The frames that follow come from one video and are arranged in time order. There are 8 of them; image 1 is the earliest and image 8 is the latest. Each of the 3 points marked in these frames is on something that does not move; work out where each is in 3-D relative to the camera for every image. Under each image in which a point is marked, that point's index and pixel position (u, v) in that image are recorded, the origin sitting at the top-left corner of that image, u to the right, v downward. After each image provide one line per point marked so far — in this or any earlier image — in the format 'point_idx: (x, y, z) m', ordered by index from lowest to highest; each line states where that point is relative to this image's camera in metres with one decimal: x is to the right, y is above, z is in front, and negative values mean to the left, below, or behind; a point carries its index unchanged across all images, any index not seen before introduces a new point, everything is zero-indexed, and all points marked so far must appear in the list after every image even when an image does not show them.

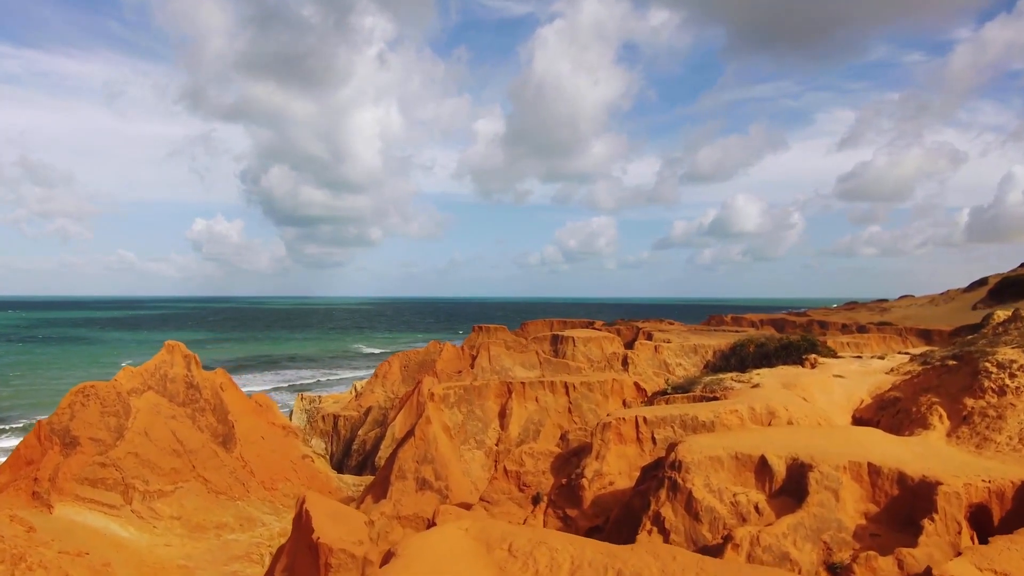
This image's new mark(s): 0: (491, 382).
0: (-0.5, -2.3, +14.8) m
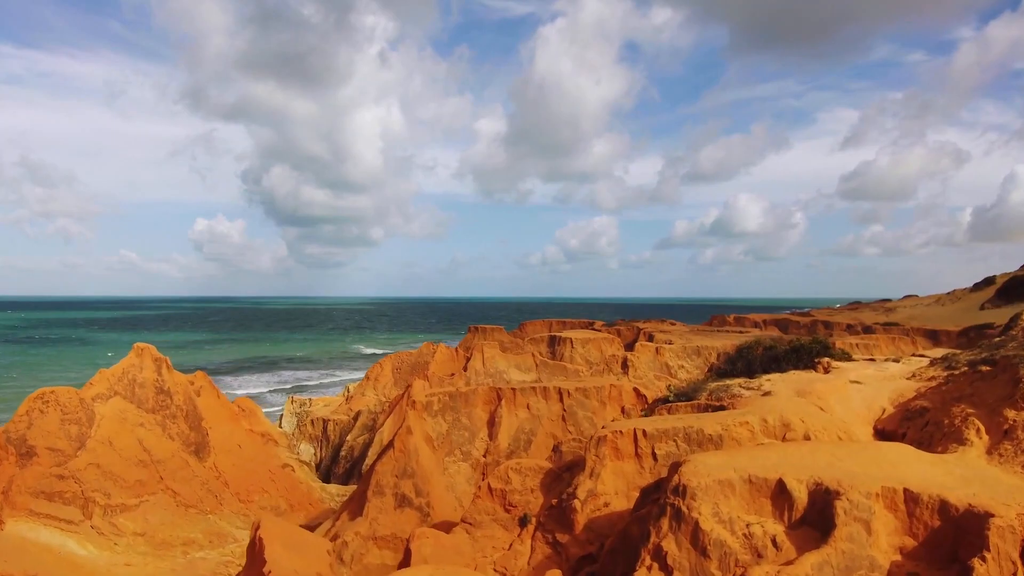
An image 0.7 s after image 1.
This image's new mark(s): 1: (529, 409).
0: (-0.8, -2.3, +13.7) m
1: (+0.4, -2.7, +13.4) m
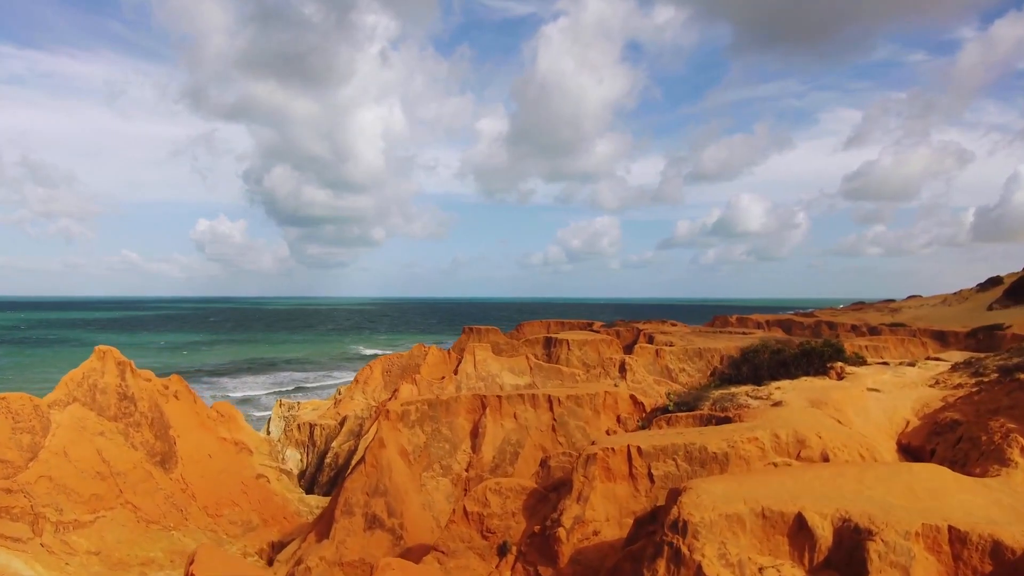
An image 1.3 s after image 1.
0: (-1.1, -2.3, +12.7) m
1: (+0.1, -2.7, +12.3) m
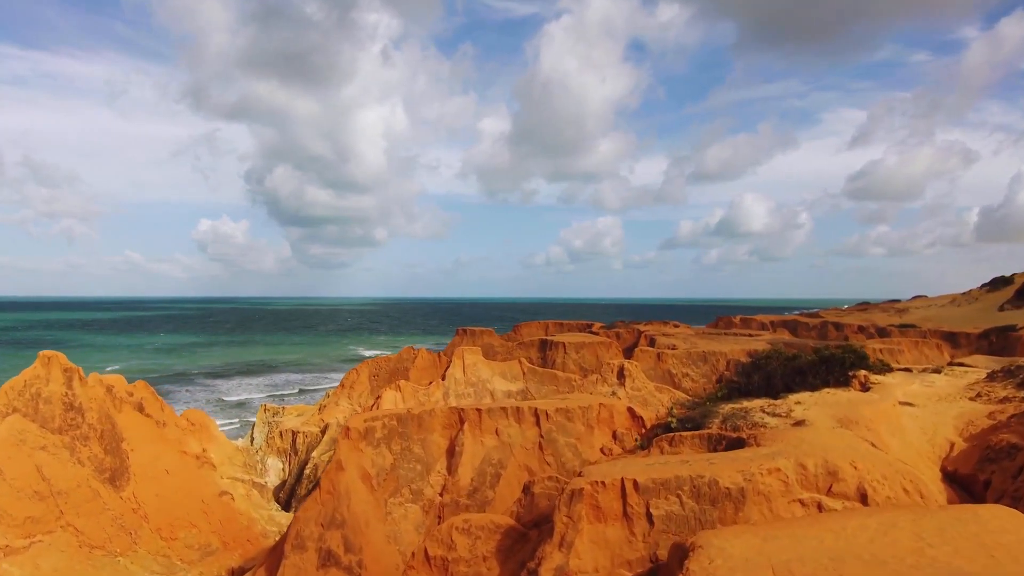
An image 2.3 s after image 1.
0: (-1.4, -2.3, +11.2) m
1: (-0.2, -2.7, +10.9) m
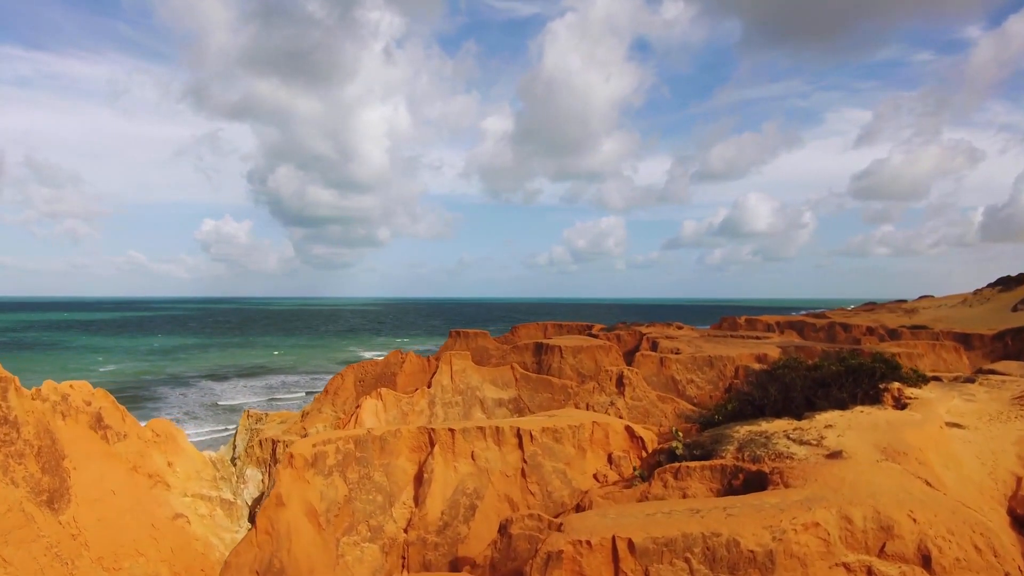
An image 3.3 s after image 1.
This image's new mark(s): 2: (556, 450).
0: (-1.7, -2.3, +9.7) m
1: (-0.6, -2.7, +9.4) m
2: (+0.7, -2.6, +9.5) m
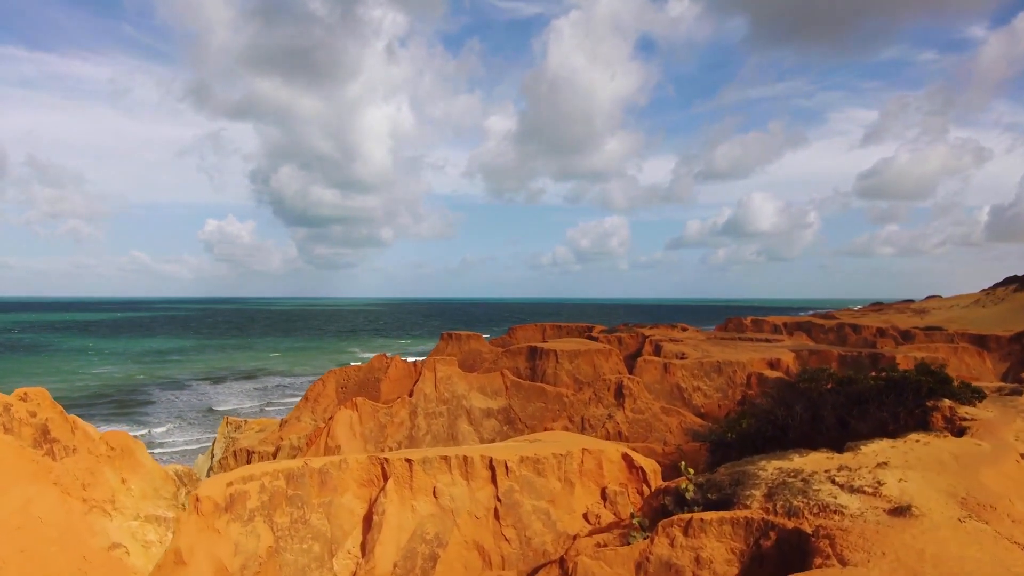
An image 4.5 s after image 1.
0: (-2.1, -2.3, +8.0) m
1: (-1.0, -2.7, +7.7) m
2: (+0.3, -2.6, +7.8) m
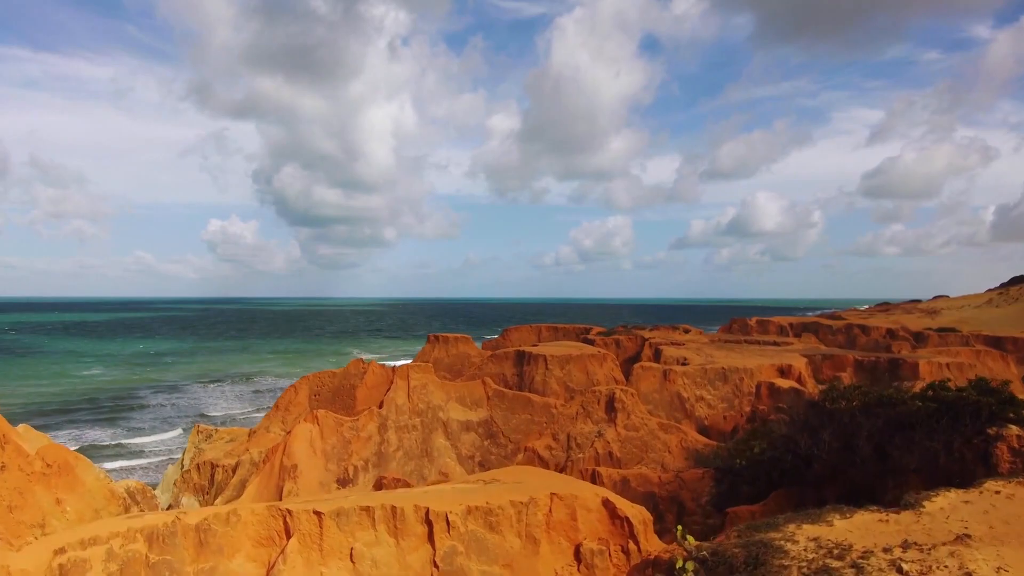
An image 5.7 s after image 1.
0: (-2.7, -2.2, +6.2) m
1: (-1.5, -2.6, +5.9) m
2: (-0.2, -2.5, +6.0) m
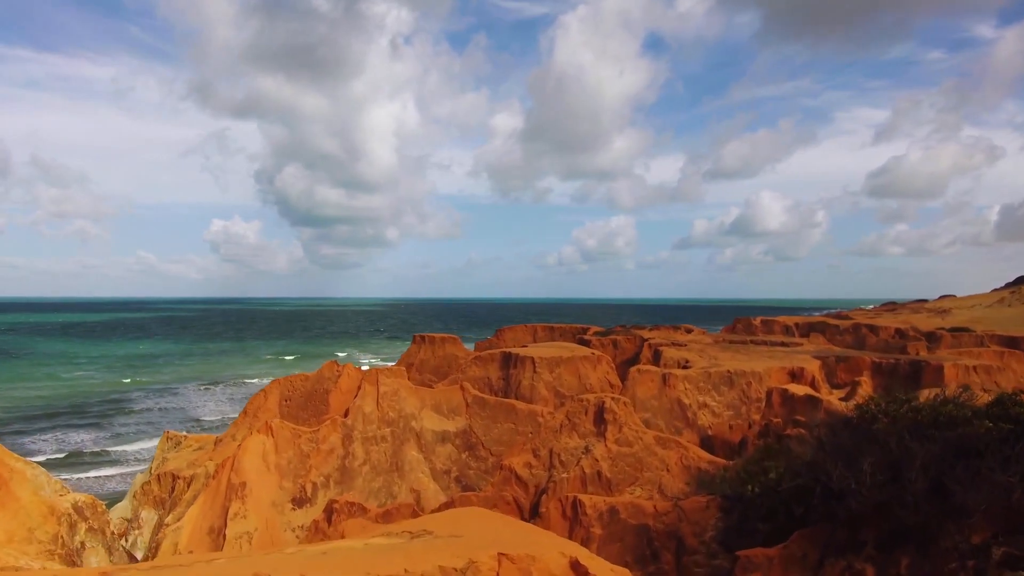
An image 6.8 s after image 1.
0: (-3.2, -2.1, +4.5) m
1: (-2.0, -2.5, +4.2) m
2: (-0.7, -2.4, +4.3) m
